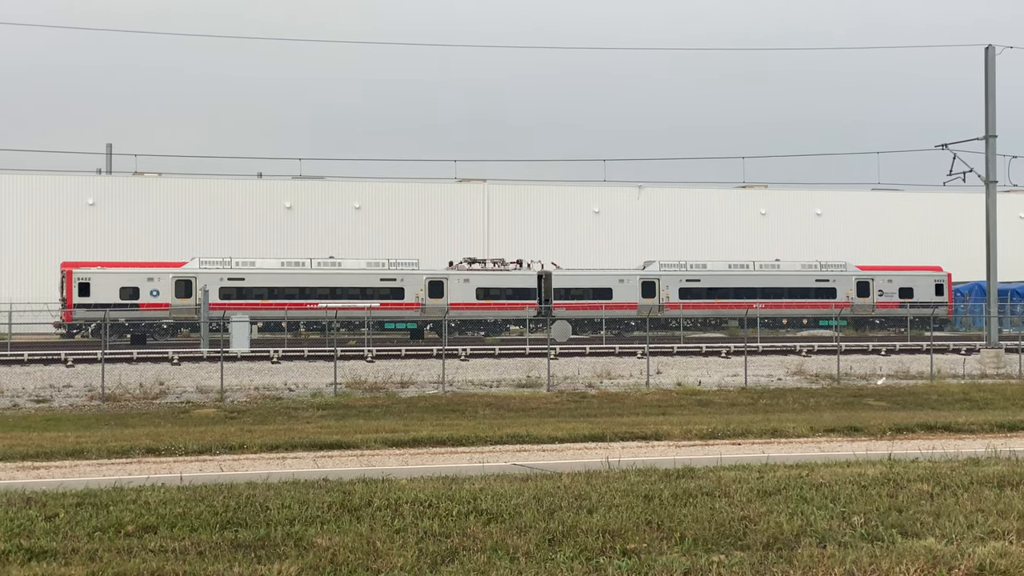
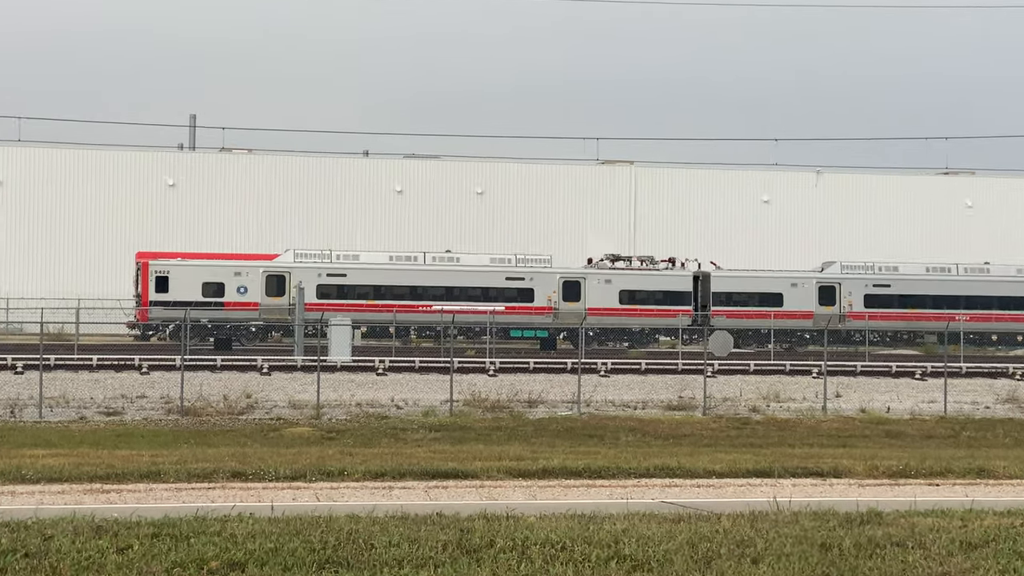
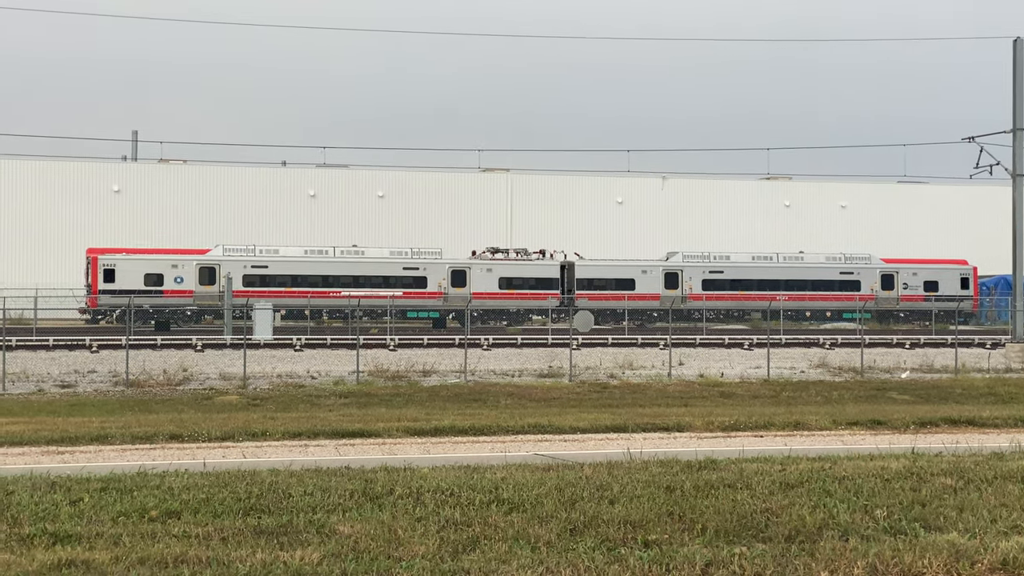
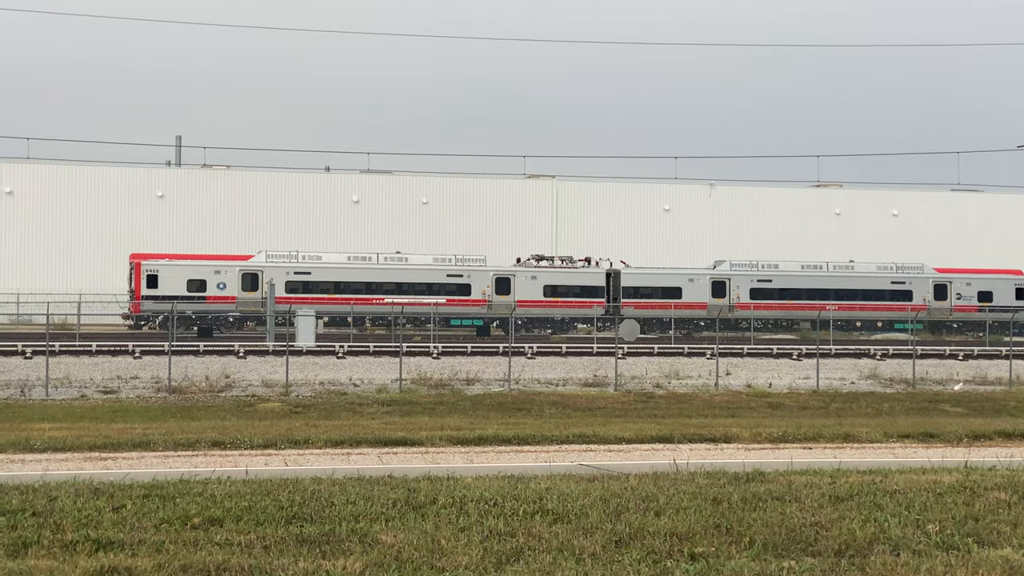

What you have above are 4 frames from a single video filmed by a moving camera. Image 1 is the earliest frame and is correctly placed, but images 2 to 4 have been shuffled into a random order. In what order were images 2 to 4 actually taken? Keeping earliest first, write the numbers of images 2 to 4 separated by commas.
3, 4, 2
